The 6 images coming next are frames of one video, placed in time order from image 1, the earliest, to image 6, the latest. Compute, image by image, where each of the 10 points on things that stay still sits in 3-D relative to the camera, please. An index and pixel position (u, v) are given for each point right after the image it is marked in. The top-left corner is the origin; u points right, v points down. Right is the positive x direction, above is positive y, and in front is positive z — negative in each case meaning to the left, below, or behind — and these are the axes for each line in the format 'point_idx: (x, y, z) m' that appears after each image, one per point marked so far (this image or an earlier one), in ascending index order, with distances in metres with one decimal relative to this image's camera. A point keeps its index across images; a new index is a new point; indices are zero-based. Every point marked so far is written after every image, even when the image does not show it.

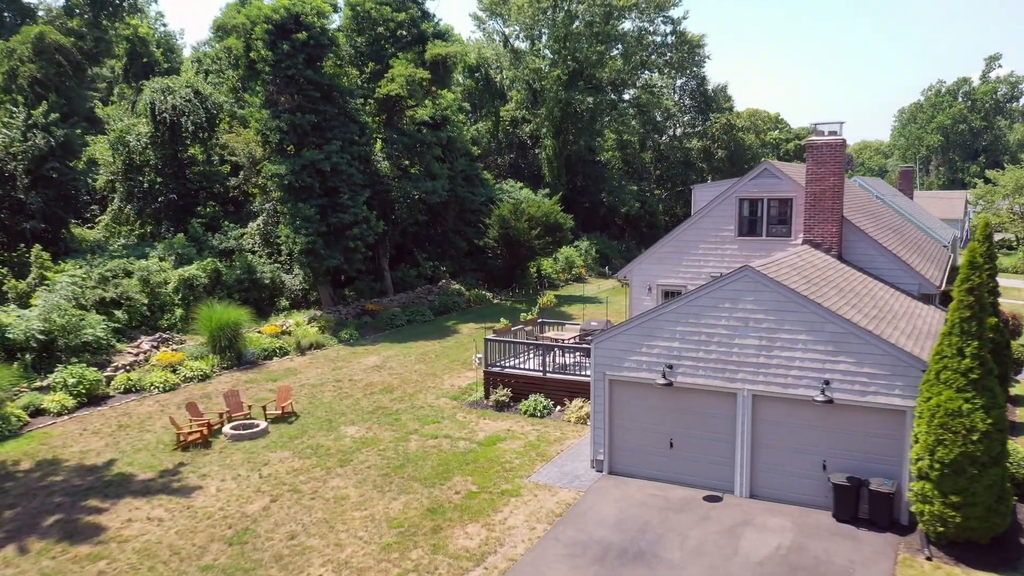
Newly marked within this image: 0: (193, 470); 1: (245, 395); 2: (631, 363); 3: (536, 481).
0: (-5.0, -2.9, +13.1) m
1: (-5.4, -2.2, +17.1) m
2: (+1.7, -1.1, +12.0) m
3: (+0.4, -2.8, +12.1) m
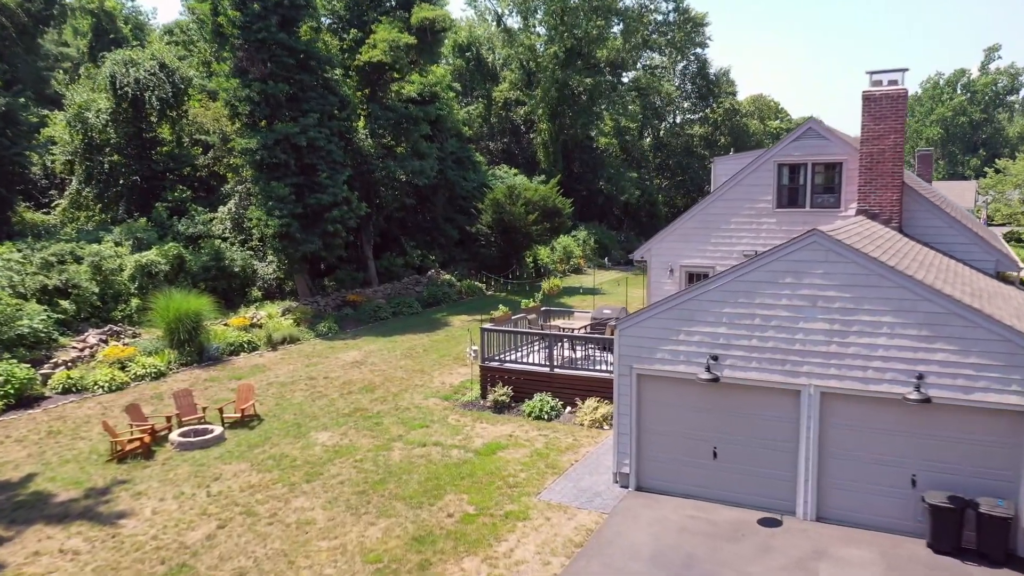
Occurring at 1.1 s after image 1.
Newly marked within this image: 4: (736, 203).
0: (-5.0, -2.6, +10.8) m
1: (-5.4, -1.9, +14.7) m
2: (+1.8, -0.8, +9.8) m
3: (+0.4, -2.5, +9.8) m
4: (+3.8, +1.4, +14.0) m
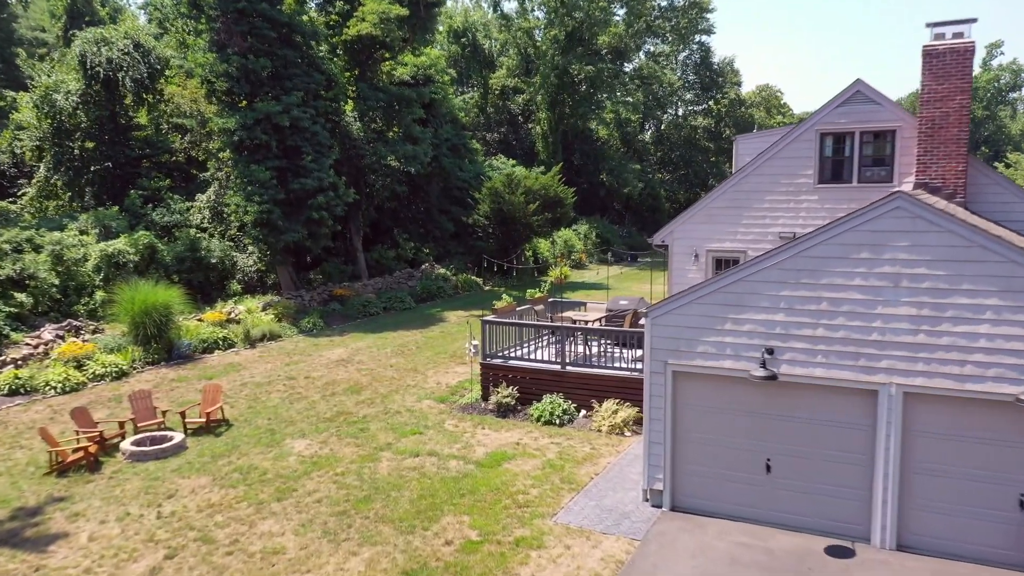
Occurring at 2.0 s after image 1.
0: (-4.9, -2.4, +9.1) m
1: (-5.4, -1.7, +13.0) m
2: (+1.9, -0.6, +8.1) m
3: (+0.5, -2.3, +8.1) m
4: (+3.8, +1.6, +12.4) m
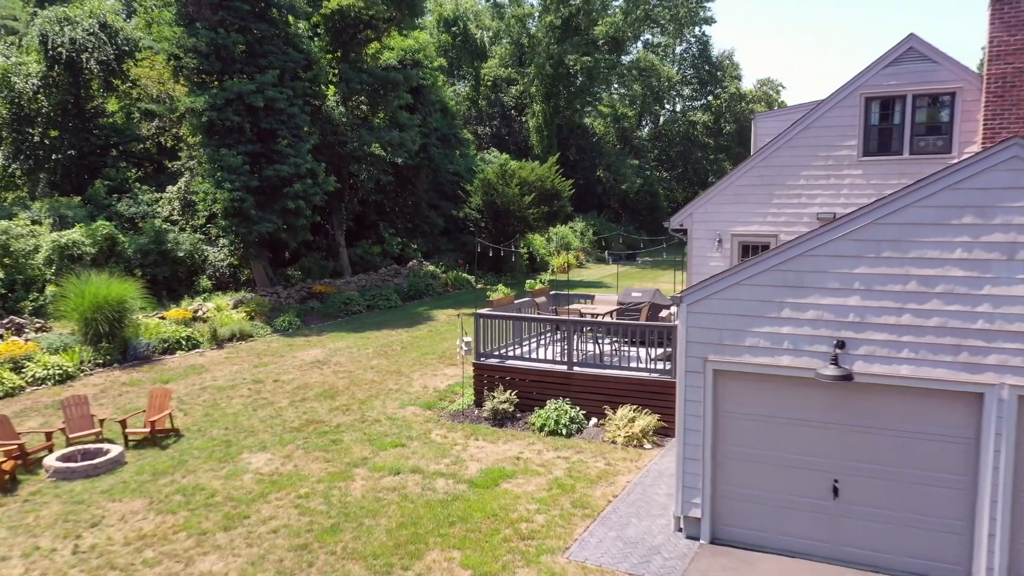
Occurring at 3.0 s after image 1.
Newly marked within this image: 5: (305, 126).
0: (-4.9, -2.2, +7.3) m
1: (-5.4, -1.6, +11.3) m
2: (+1.9, -0.4, +6.5) m
3: (+0.5, -2.1, +6.5) m
4: (+3.8, +1.8, +10.8) m
5: (-4.8, +3.8, +19.4) m
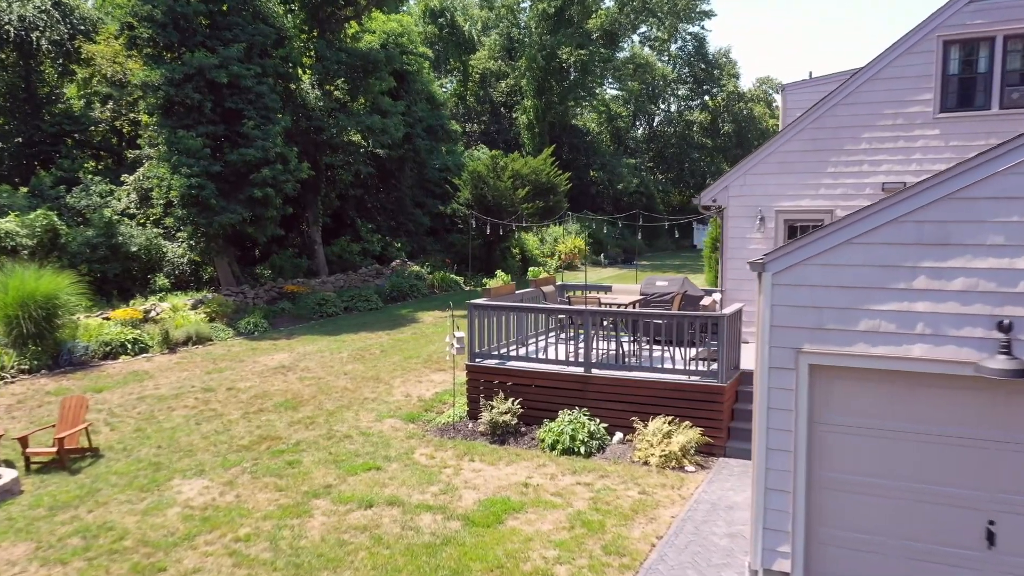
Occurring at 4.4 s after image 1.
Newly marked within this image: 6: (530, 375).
0: (-4.8, -2.0, +5.3) m
1: (-5.4, -1.4, +9.2) m
2: (+2.0, -0.2, +4.6) m
3: (+0.6, -1.9, +4.5) m
4: (+3.8, +1.9, +9.0) m
5: (-4.9, +3.8, +17.5) m
6: (+0.2, -0.9, +8.4) m
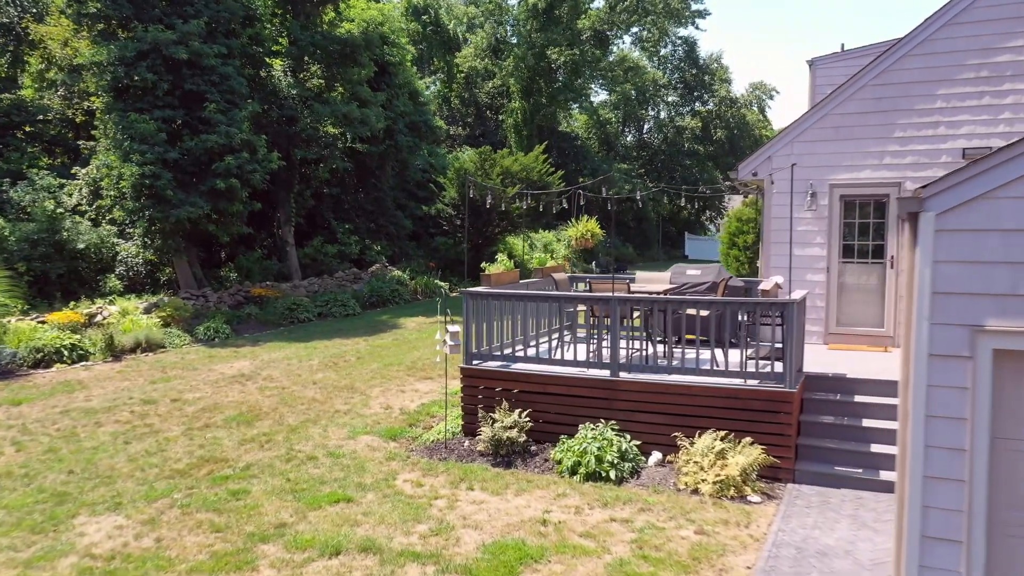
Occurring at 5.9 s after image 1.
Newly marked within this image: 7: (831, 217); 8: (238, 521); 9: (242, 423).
0: (-4.7, -1.8, +3.5) m
1: (-5.4, -1.3, +7.5) m
2: (+2.1, 0.0, +3.0) m
3: (+0.8, -1.7, +2.9) m
4: (+3.9, +2.0, +7.5) m
5: (-5.1, +3.7, +15.8) m
6: (+0.2, -0.7, +6.7) m
7: (+3.1, +0.7, +8.3) m
8: (-1.7, -1.5, +5.3) m
9: (-2.6, -1.3, +8.0) m
